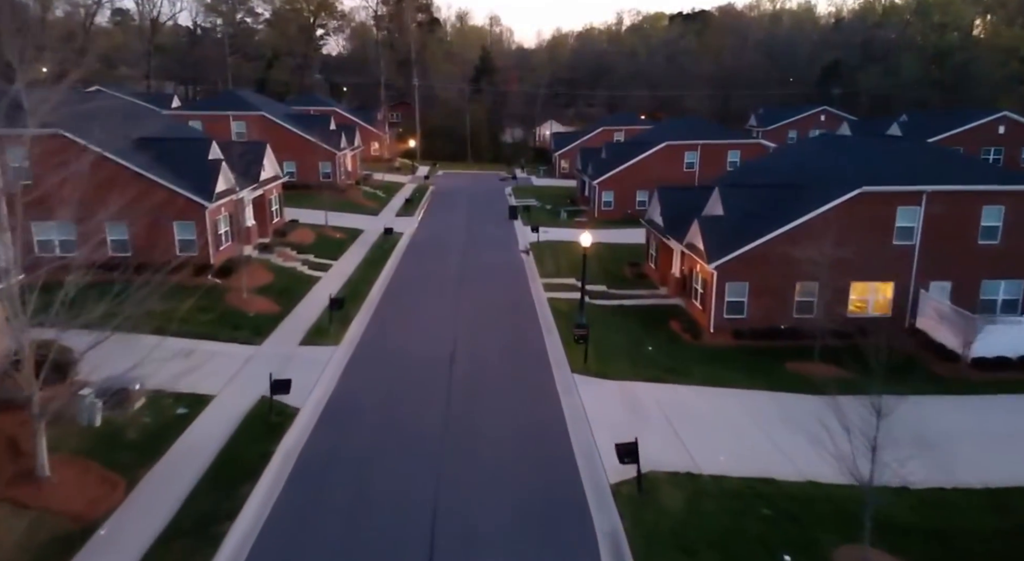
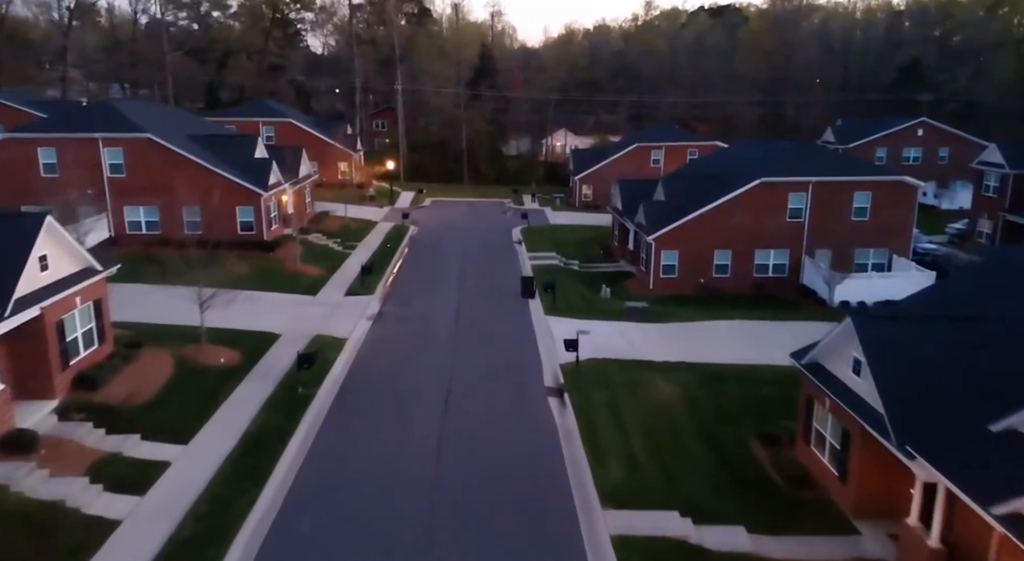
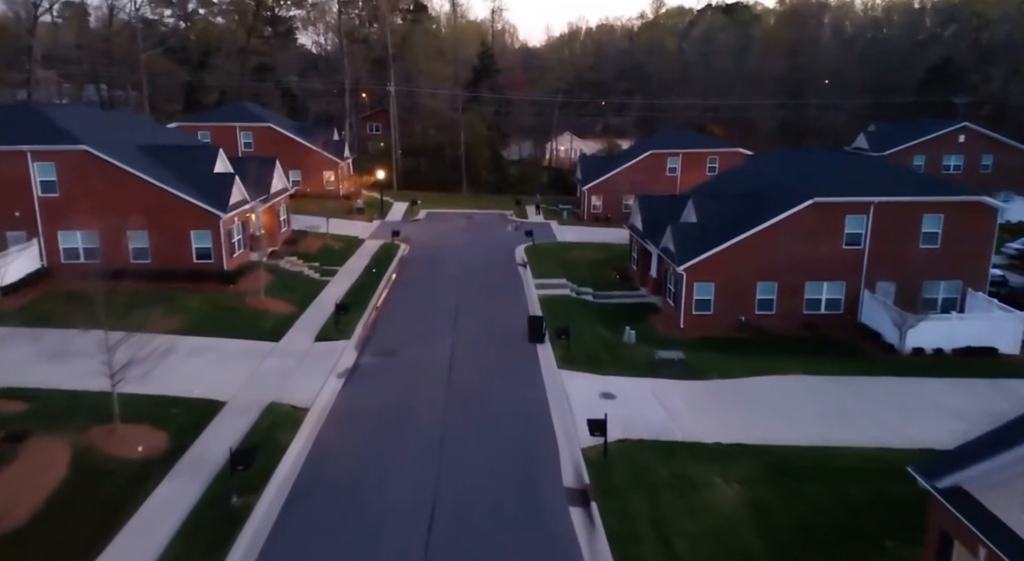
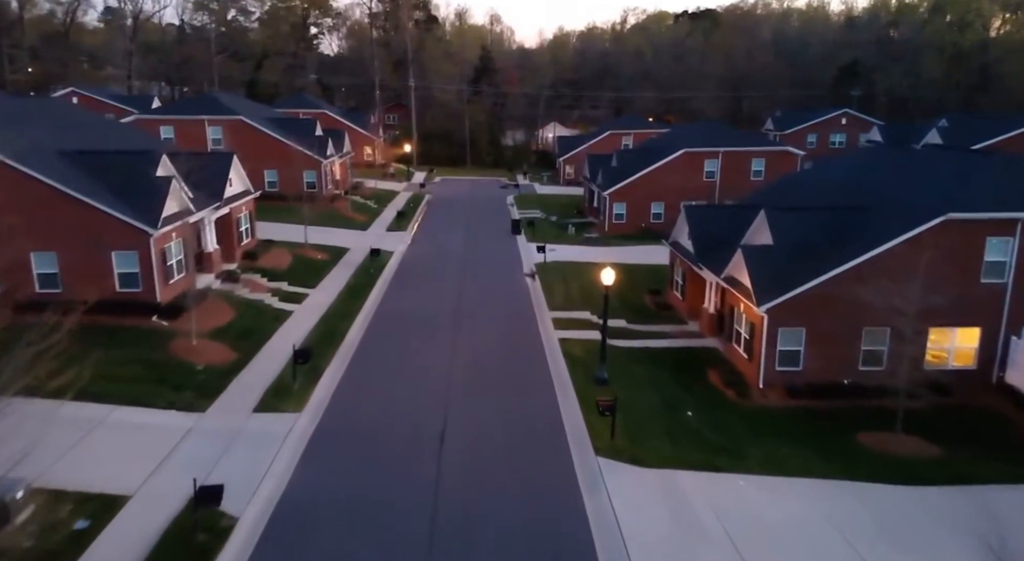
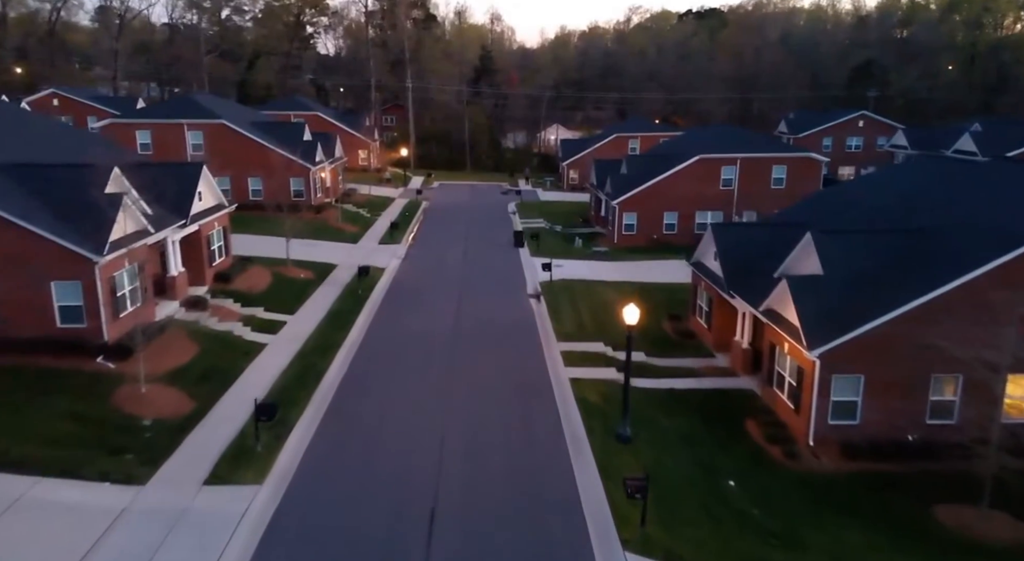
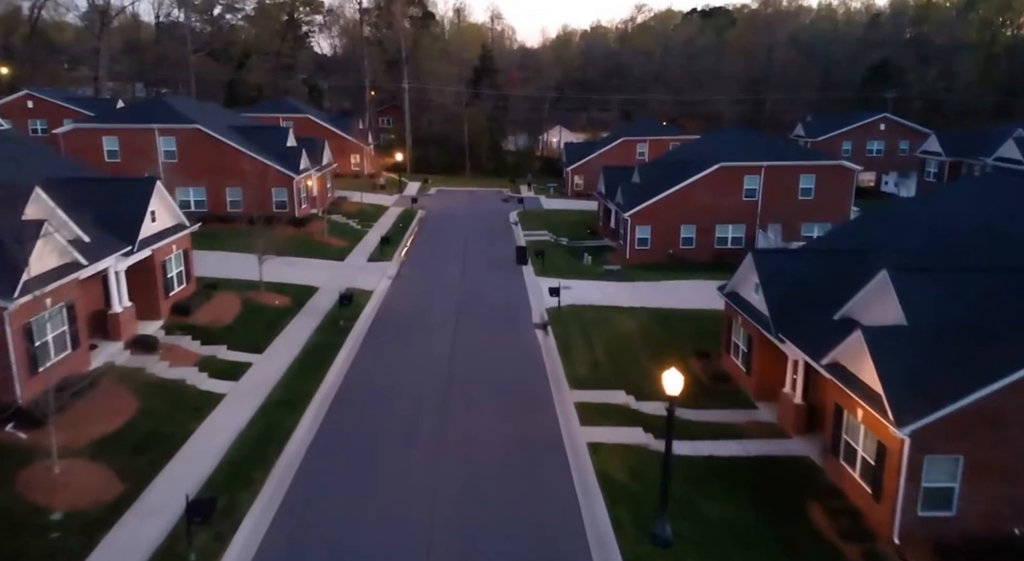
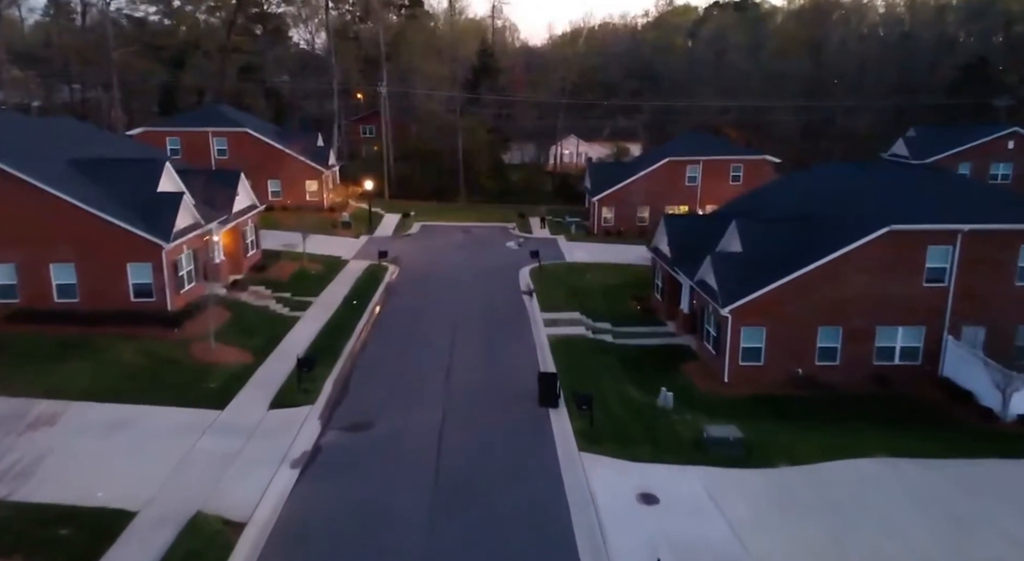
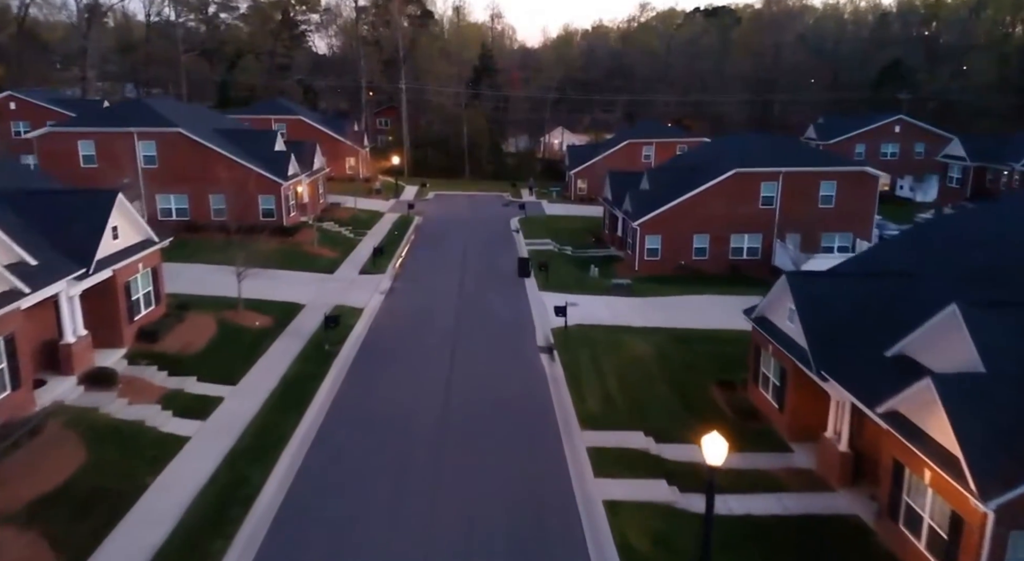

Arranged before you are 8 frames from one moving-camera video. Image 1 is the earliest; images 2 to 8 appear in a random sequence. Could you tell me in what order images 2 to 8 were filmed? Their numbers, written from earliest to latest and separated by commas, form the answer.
4, 5, 6, 8, 2, 3, 7
